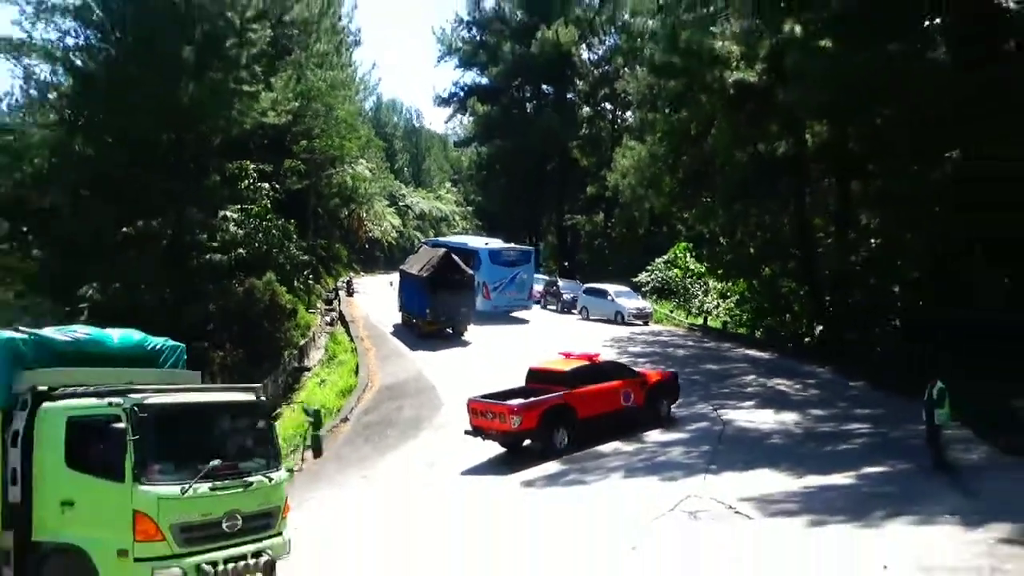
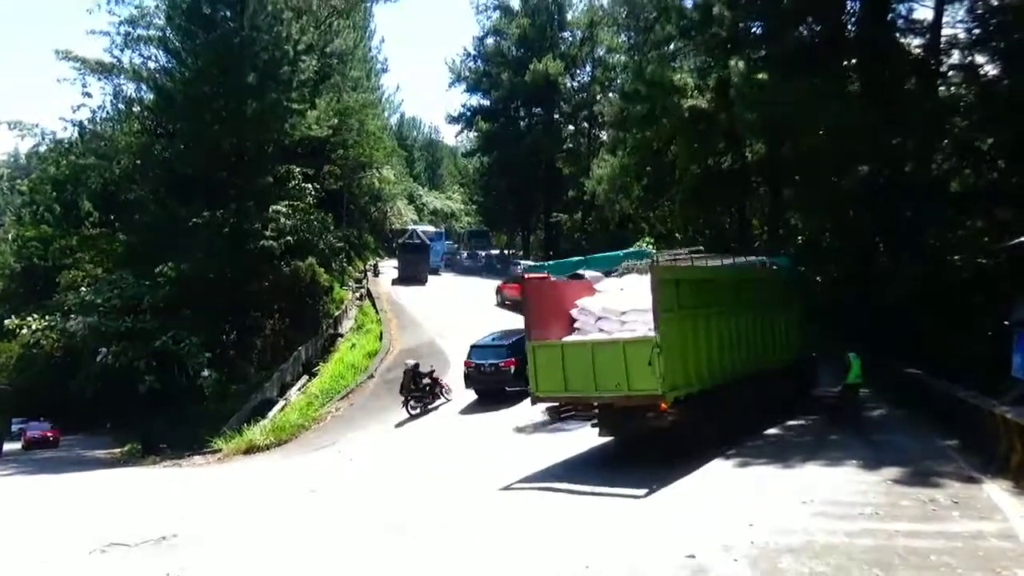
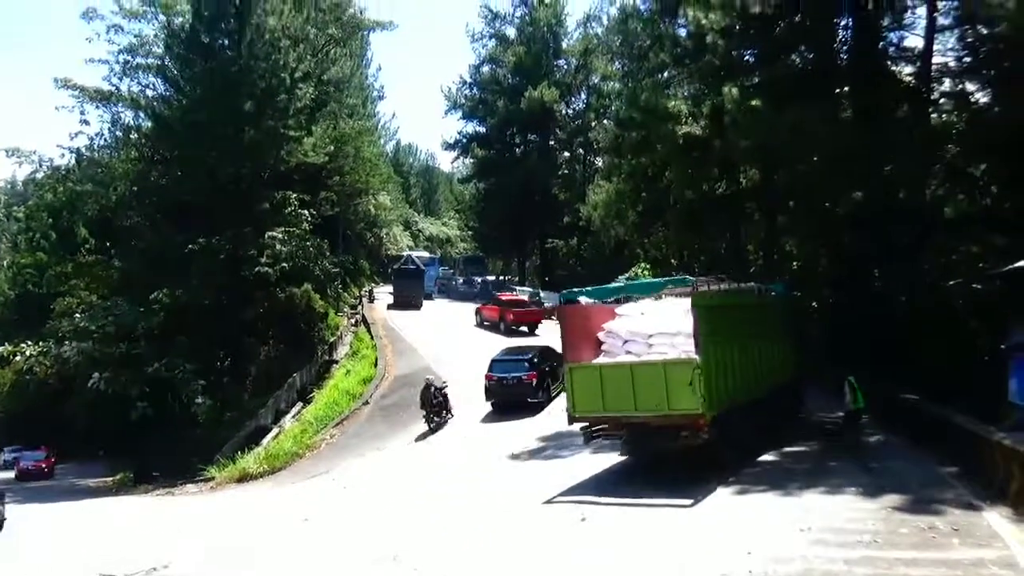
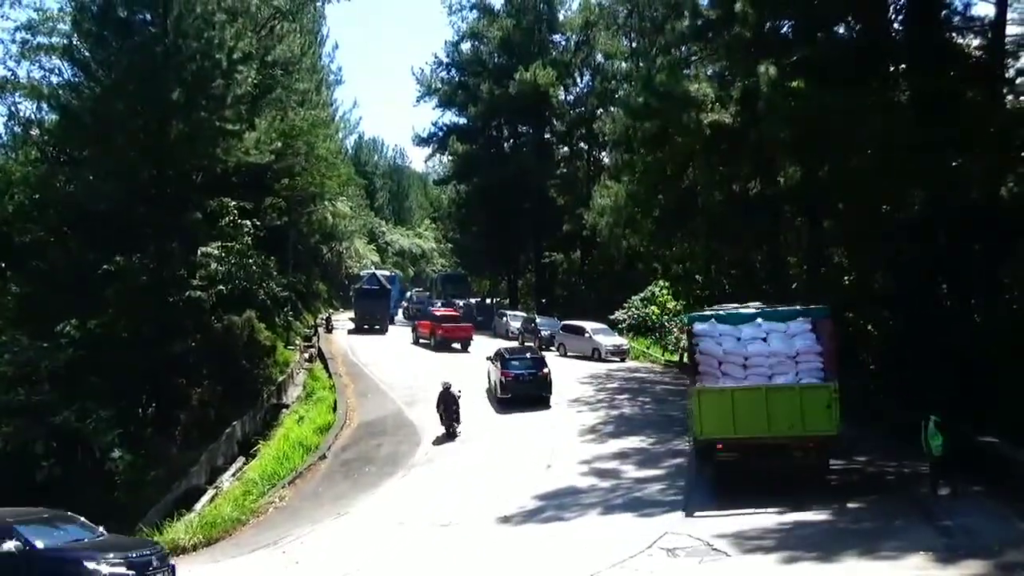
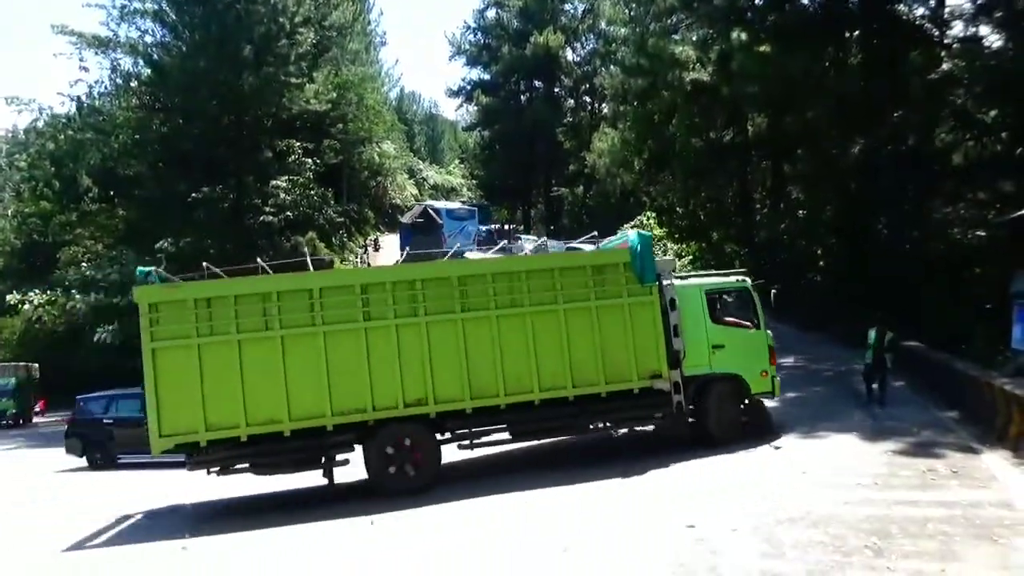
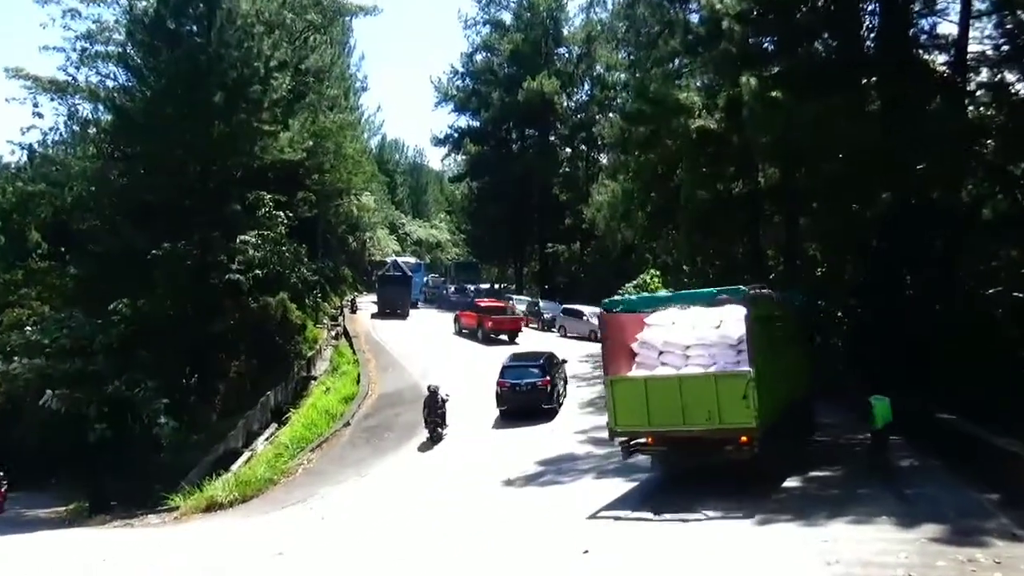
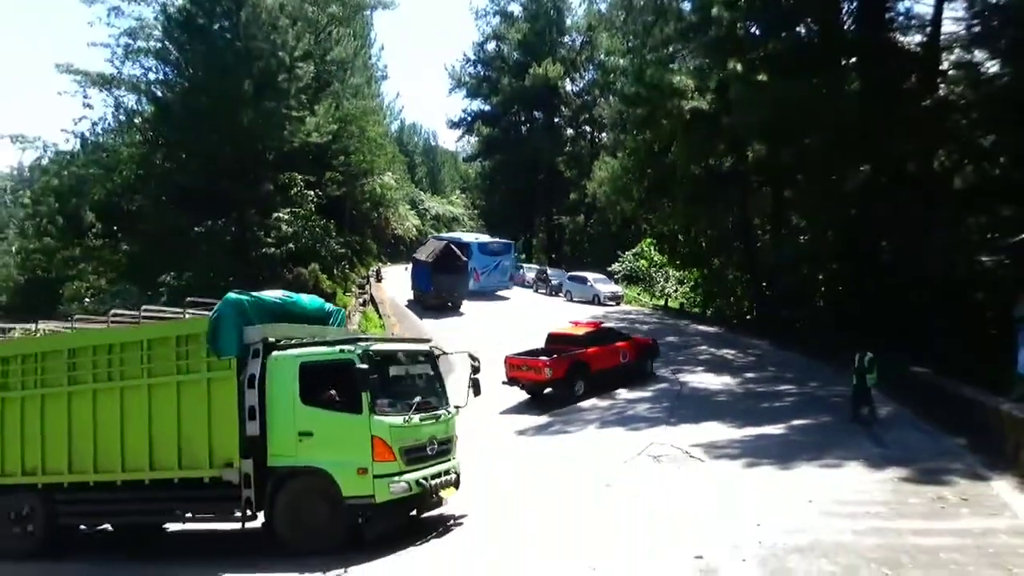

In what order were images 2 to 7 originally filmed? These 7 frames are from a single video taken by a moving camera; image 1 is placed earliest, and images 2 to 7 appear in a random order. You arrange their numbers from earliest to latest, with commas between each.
7, 5, 2, 3, 6, 4
